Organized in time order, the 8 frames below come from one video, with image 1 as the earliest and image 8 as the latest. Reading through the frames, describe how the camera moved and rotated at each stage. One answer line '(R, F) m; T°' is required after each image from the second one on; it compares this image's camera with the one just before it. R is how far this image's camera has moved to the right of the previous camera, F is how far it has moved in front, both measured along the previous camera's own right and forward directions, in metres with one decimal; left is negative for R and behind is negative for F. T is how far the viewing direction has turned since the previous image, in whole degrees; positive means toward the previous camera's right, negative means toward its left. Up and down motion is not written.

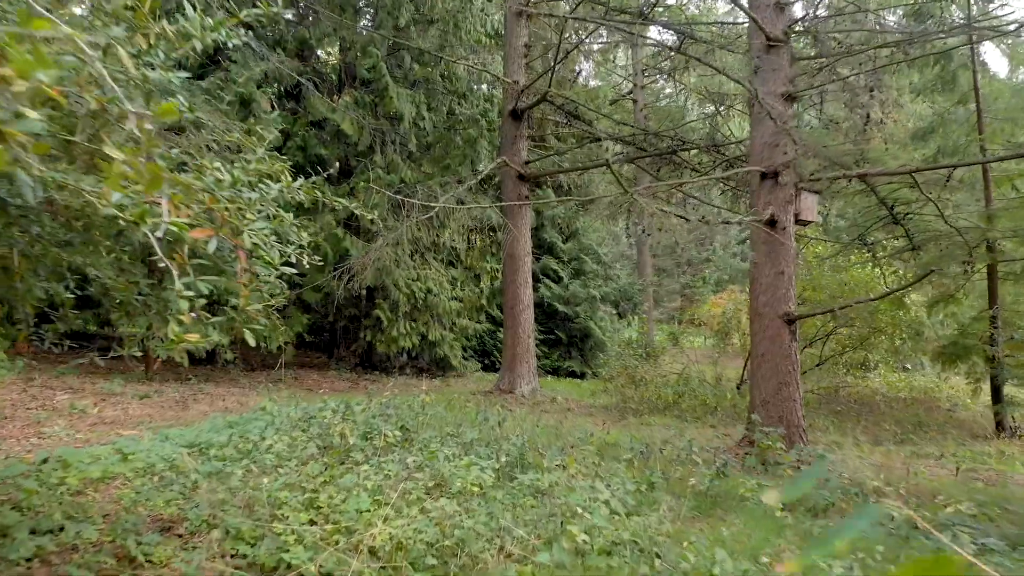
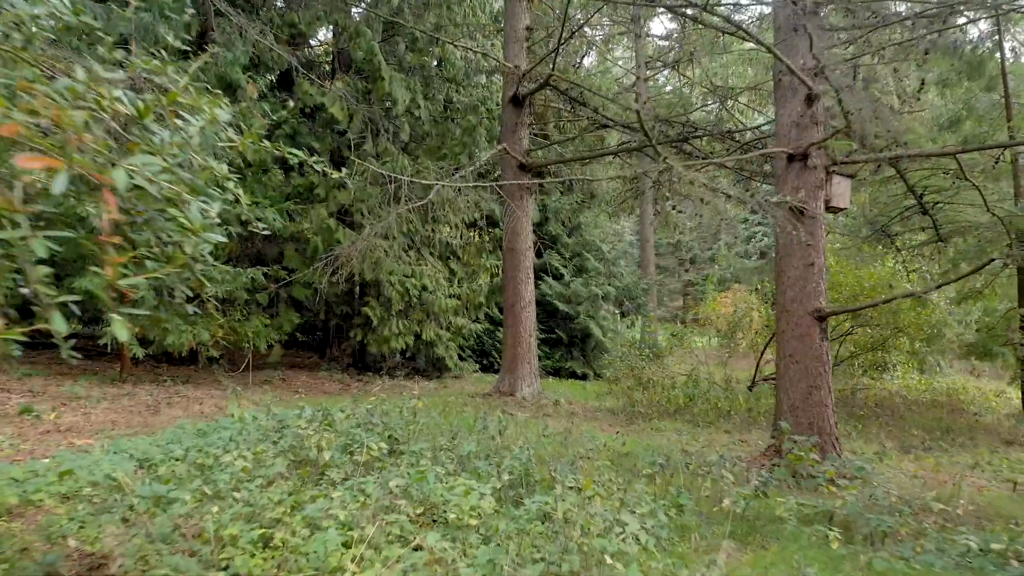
(0.0, +0.6) m; 0°
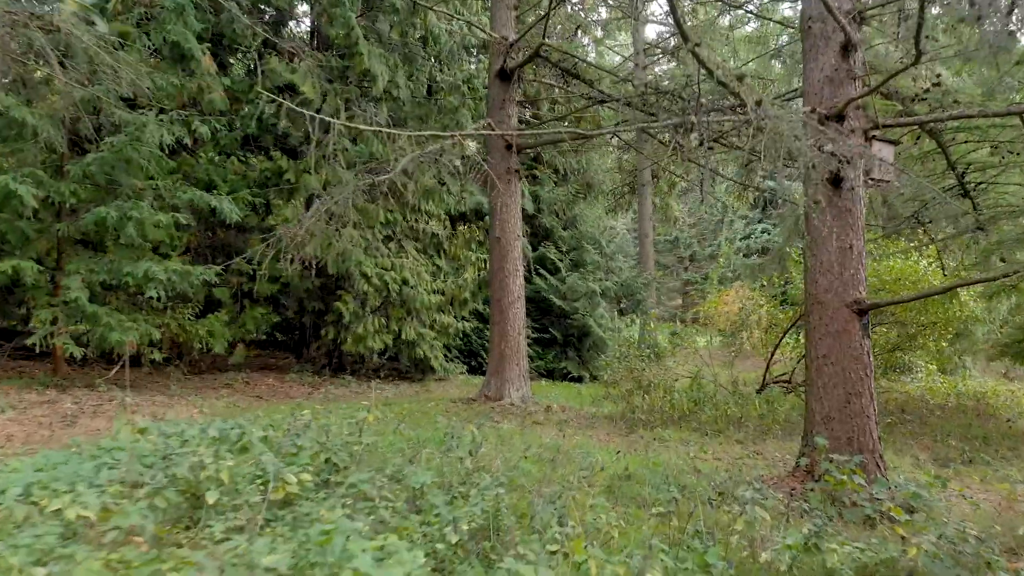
(+0.1, +1.0) m; 0°
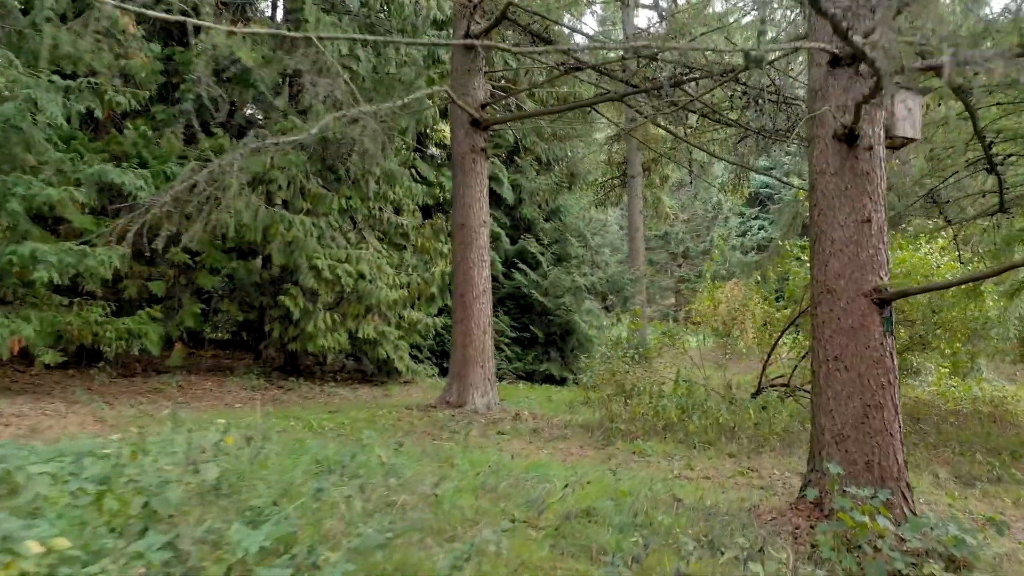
(+0.3, +1.0) m; 0°
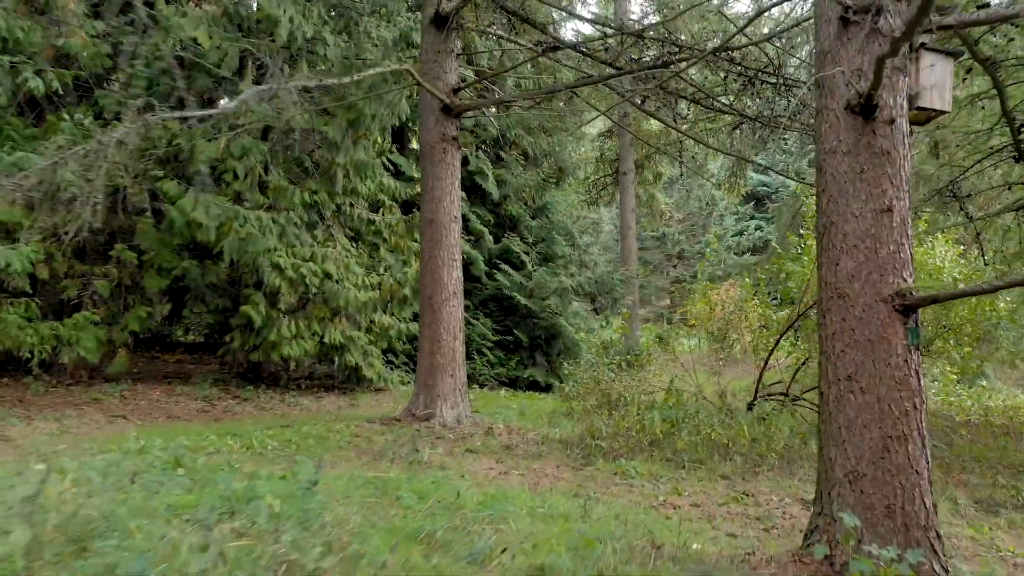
(+0.2, +0.7) m; 0°
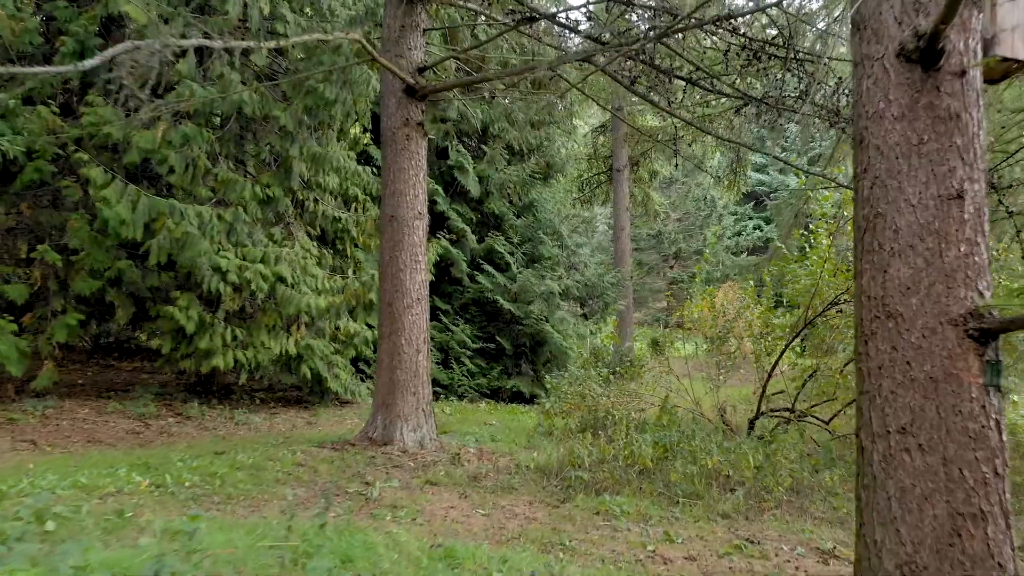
(+0.2, +0.9) m; 0°
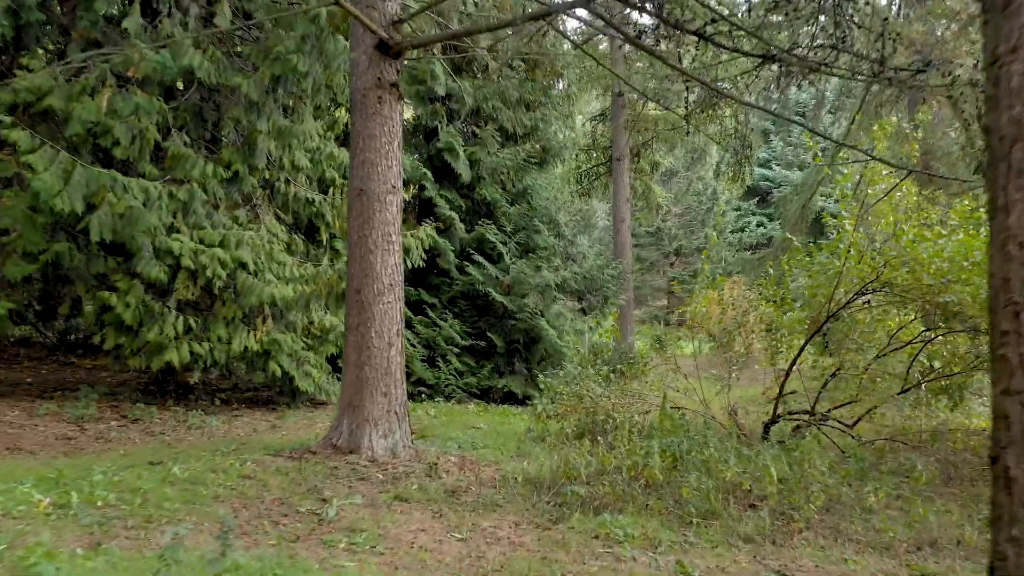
(+0.1, +0.9) m; 0°
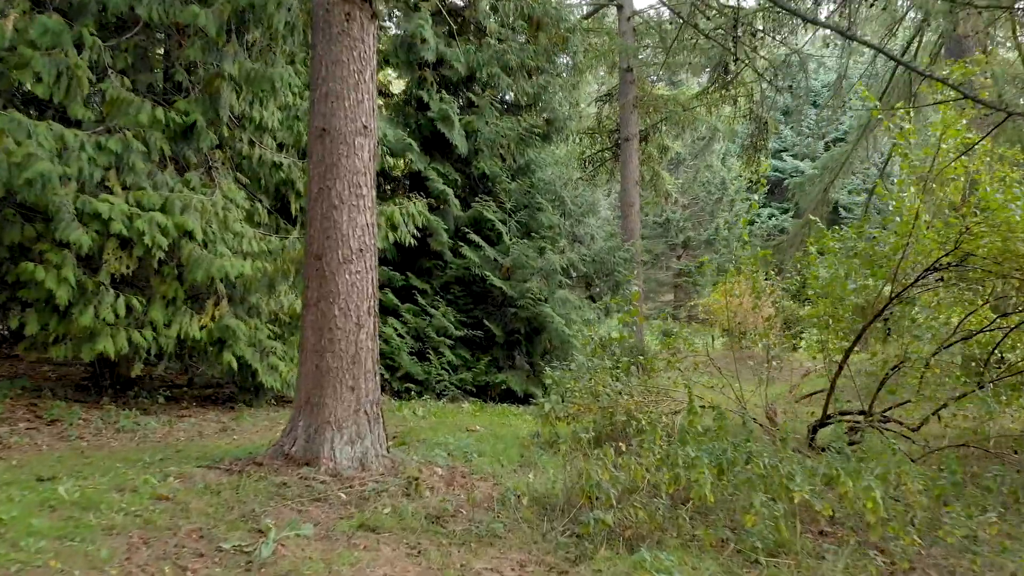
(0.0, +1.2) m; 0°
